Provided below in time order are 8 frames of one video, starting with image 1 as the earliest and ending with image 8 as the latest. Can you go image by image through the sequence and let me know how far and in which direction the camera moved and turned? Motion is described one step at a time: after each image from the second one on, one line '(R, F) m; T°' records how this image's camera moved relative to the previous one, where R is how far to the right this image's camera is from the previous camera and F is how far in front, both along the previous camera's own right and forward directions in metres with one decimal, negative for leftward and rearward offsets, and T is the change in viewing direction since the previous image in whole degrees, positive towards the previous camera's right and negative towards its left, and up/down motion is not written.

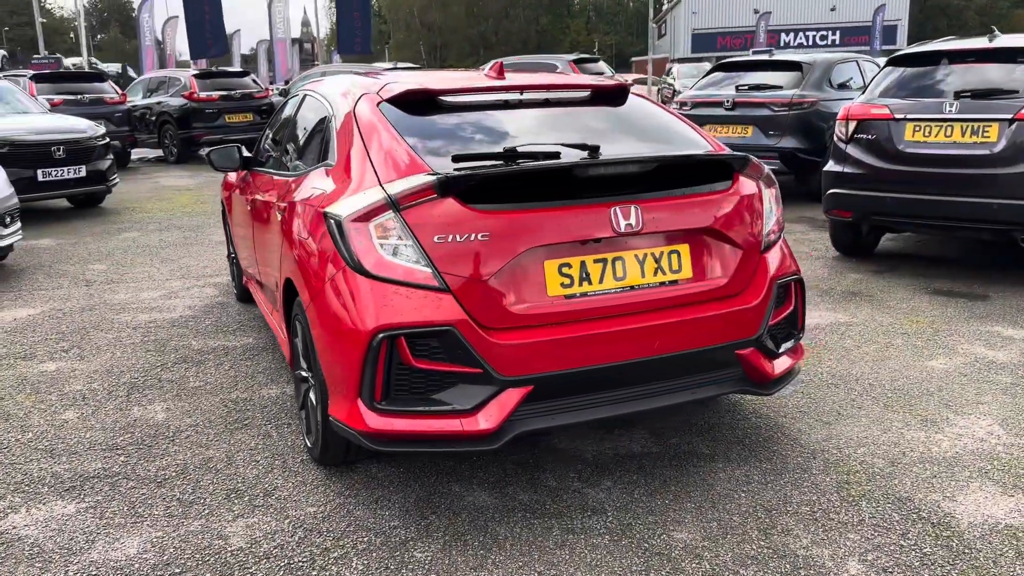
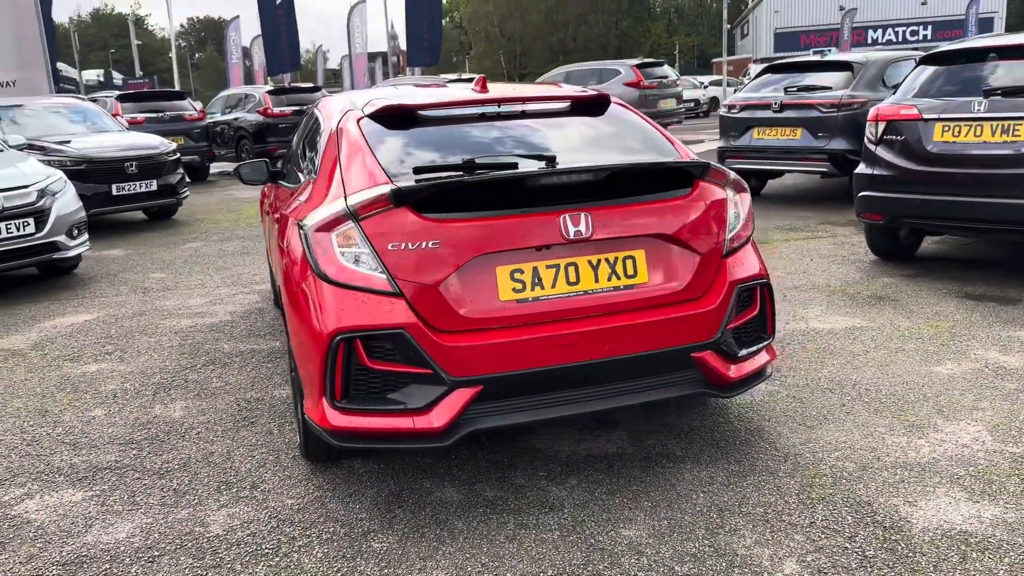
(+0.4, -0.1) m; -6°
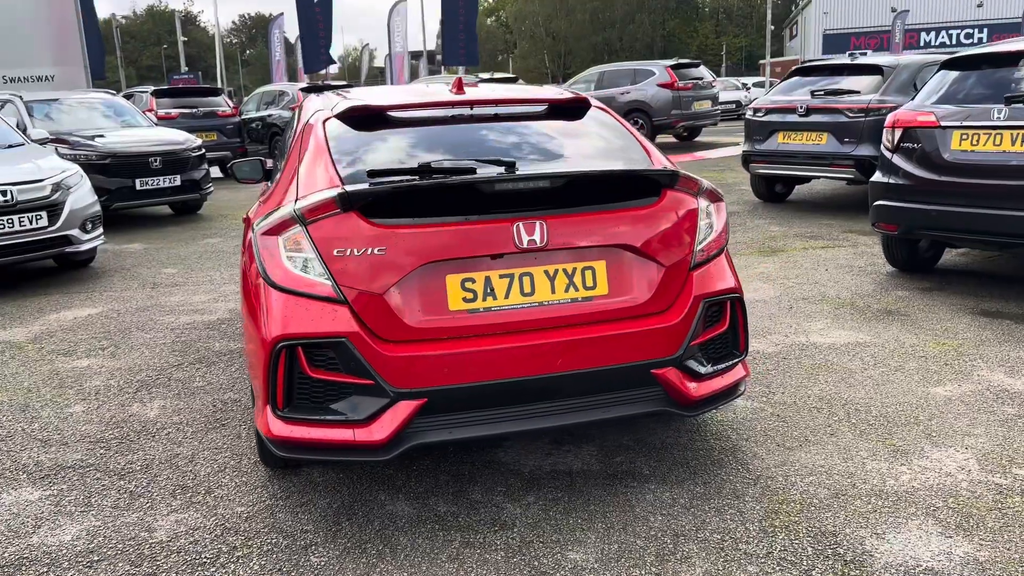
(+0.3, +0.1) m; -3°
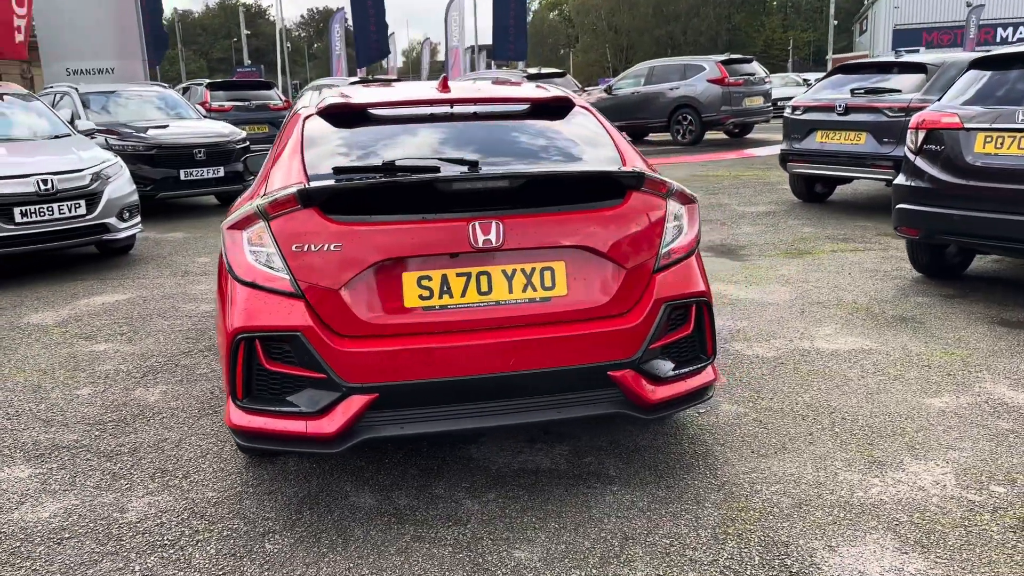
(+0.3, 0.0) m; -4°
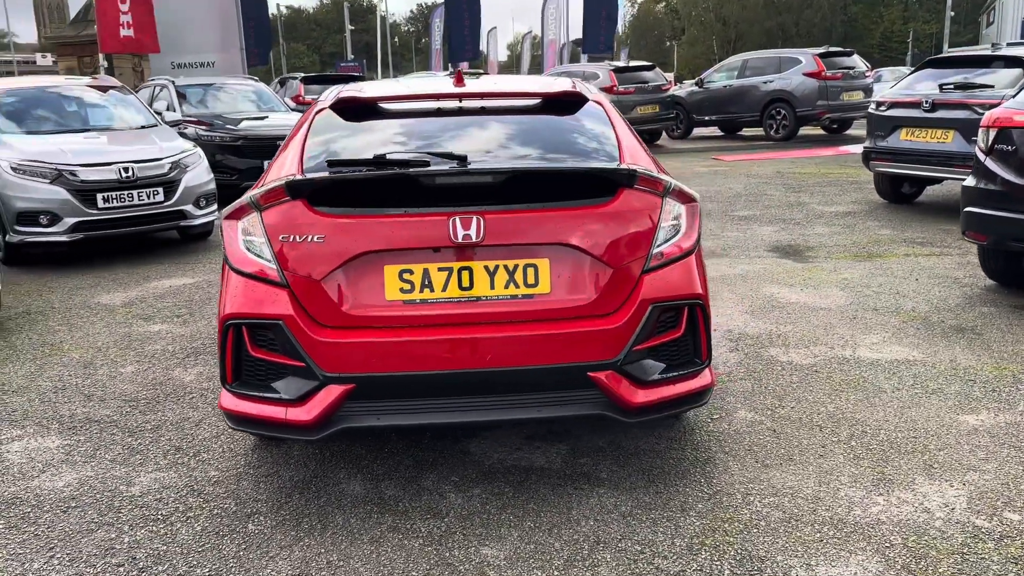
(+0.4, 0.0) m; -7°
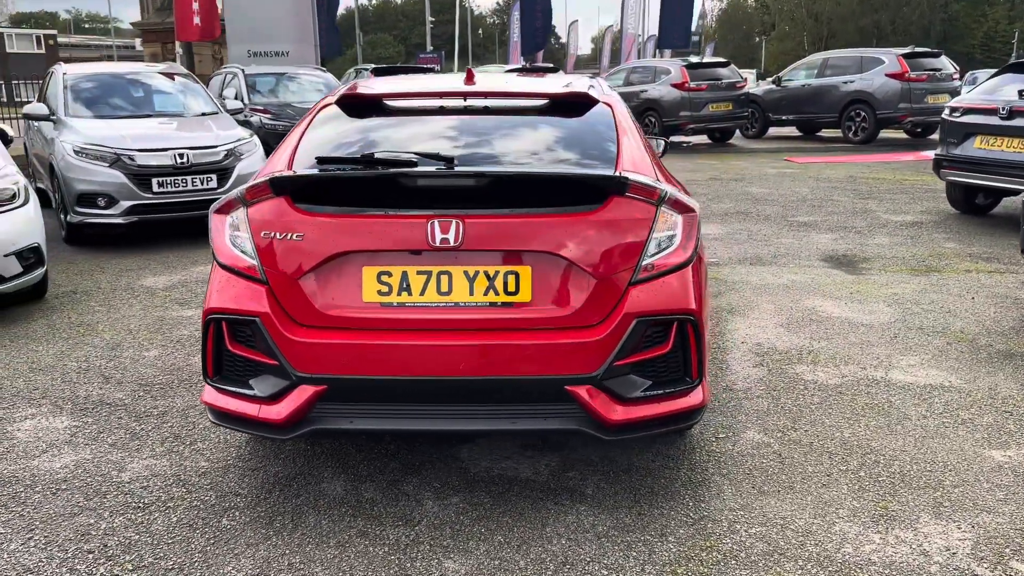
(+0.3, +0.1) m; -5°
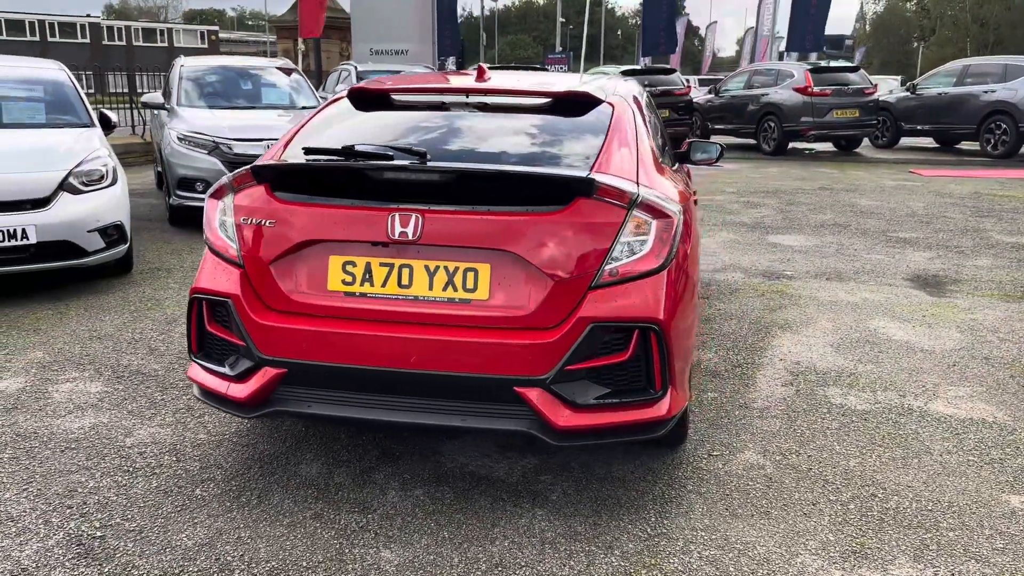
(+0.5, +0.1) m; -9°
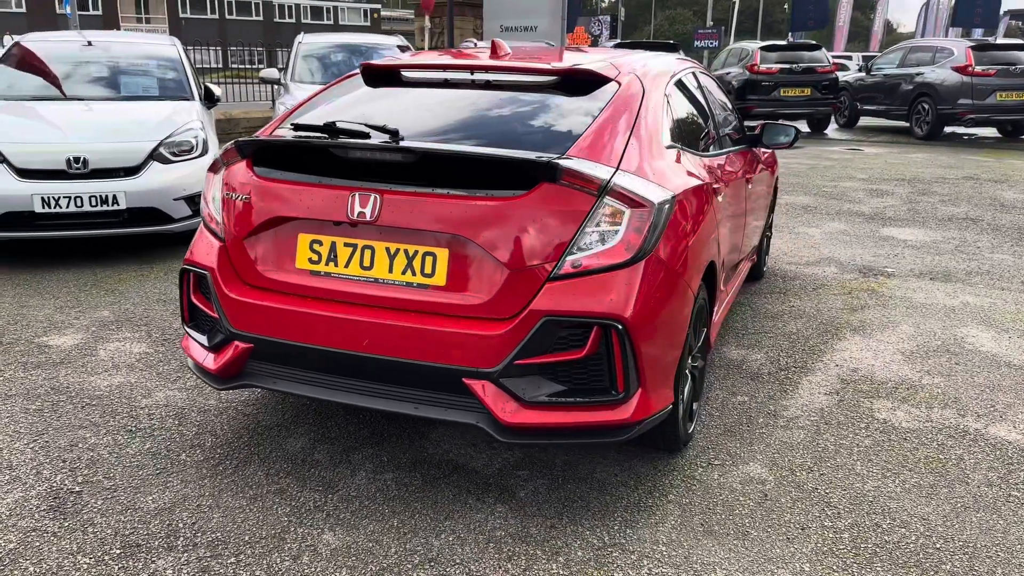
(+0.5, +0.2) m; -10°
